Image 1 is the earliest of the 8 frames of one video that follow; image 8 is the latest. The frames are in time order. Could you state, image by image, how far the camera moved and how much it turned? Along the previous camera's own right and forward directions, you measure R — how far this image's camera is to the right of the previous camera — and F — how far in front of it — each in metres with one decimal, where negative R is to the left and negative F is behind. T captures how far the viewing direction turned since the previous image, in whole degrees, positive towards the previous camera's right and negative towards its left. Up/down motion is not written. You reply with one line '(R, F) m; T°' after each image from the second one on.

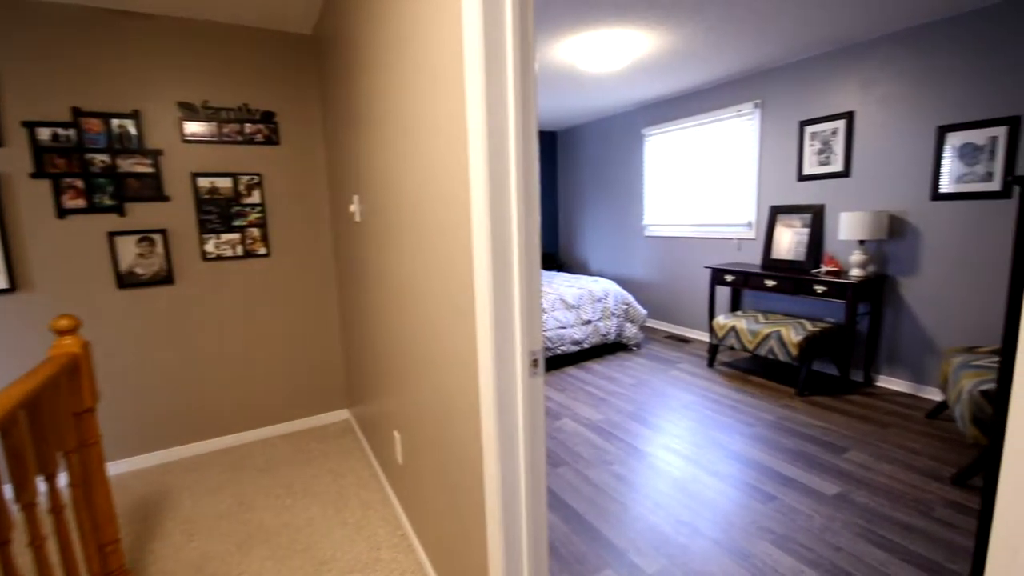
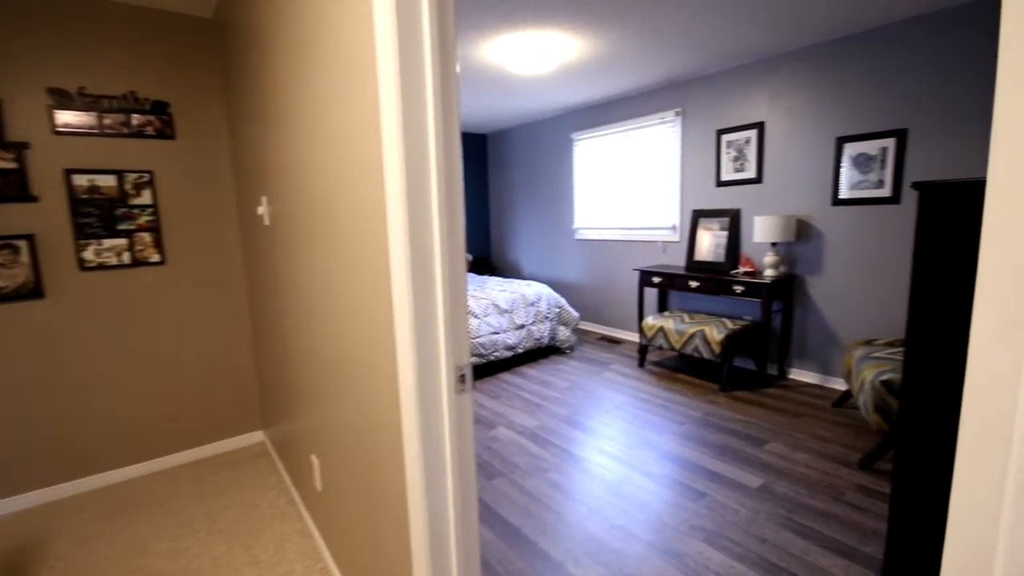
(0.0, +0.1) m; +8°
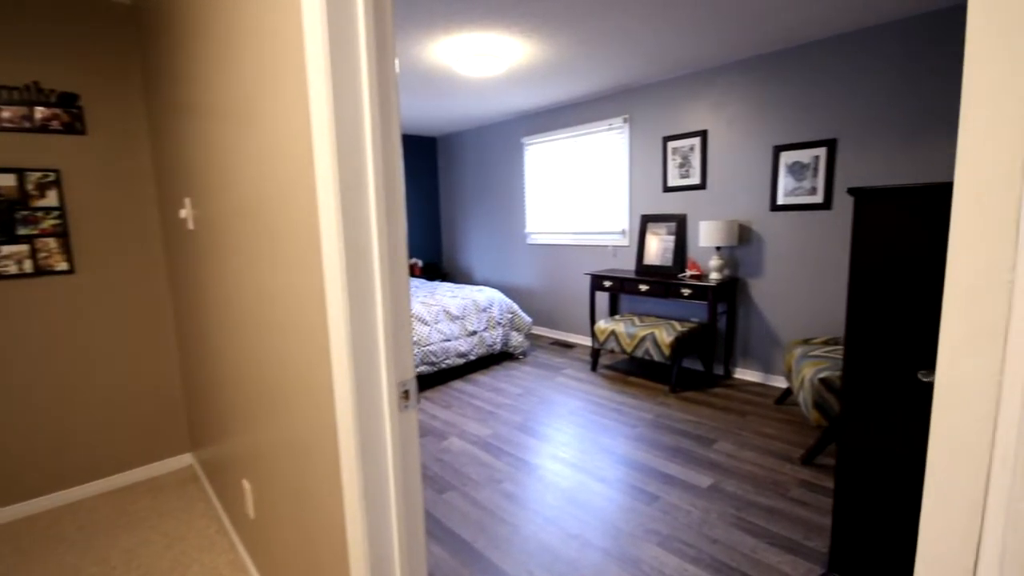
(0.0, +0.1) m; +6°
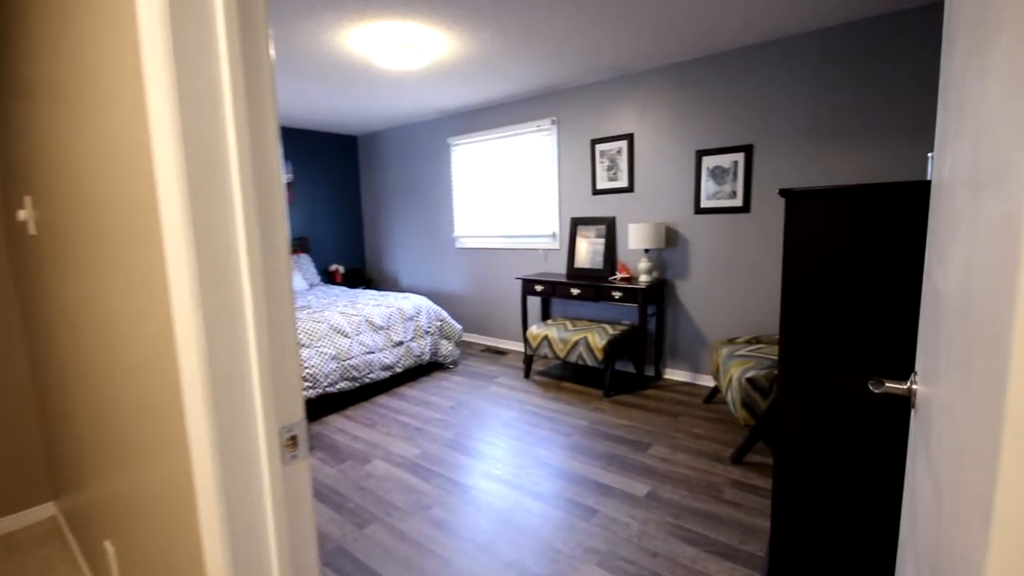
(0.0, +0.2) m; +8°
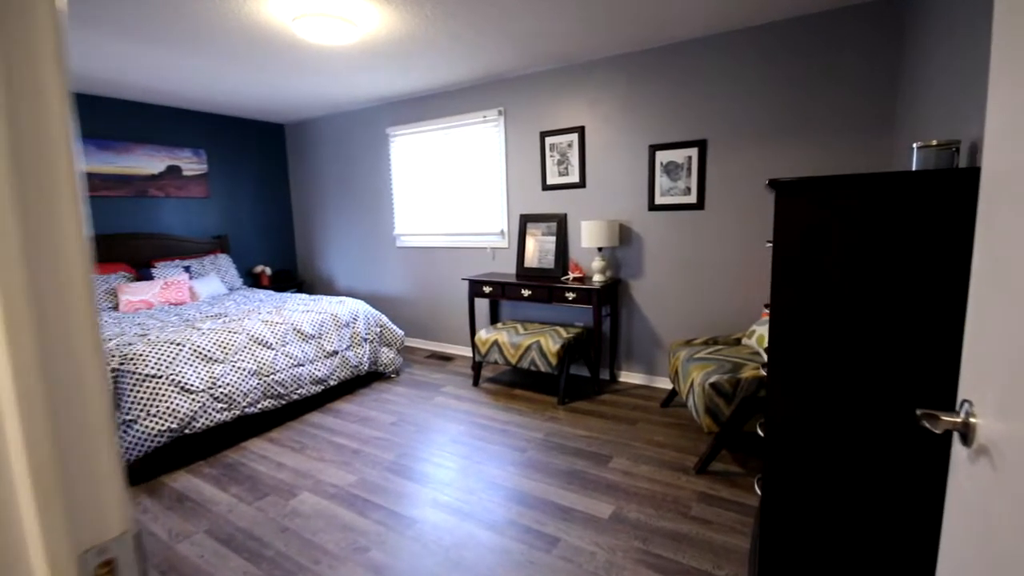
(0.0, +0.3) m; +7°
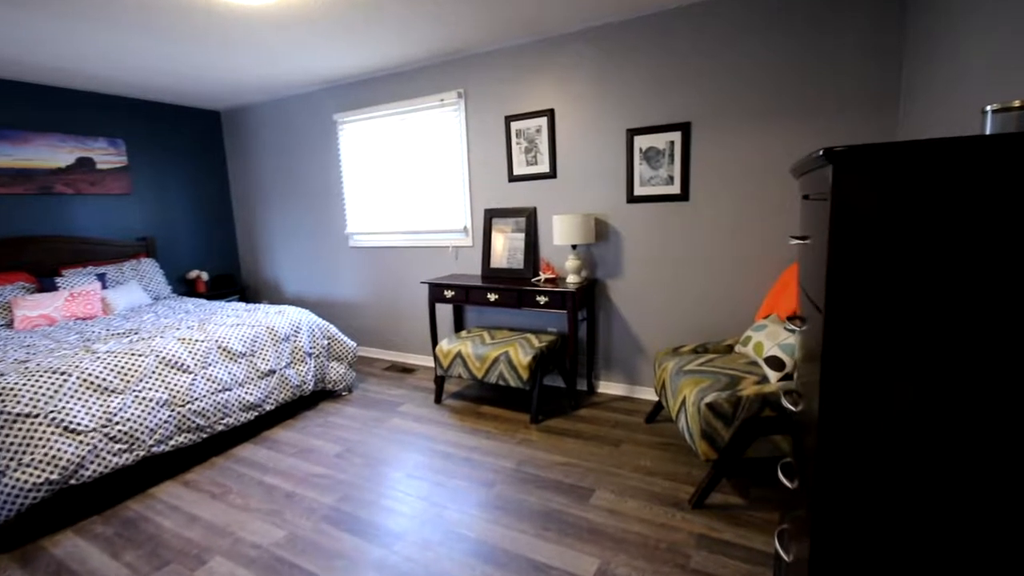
(+0.1, +0.4) m; +3°
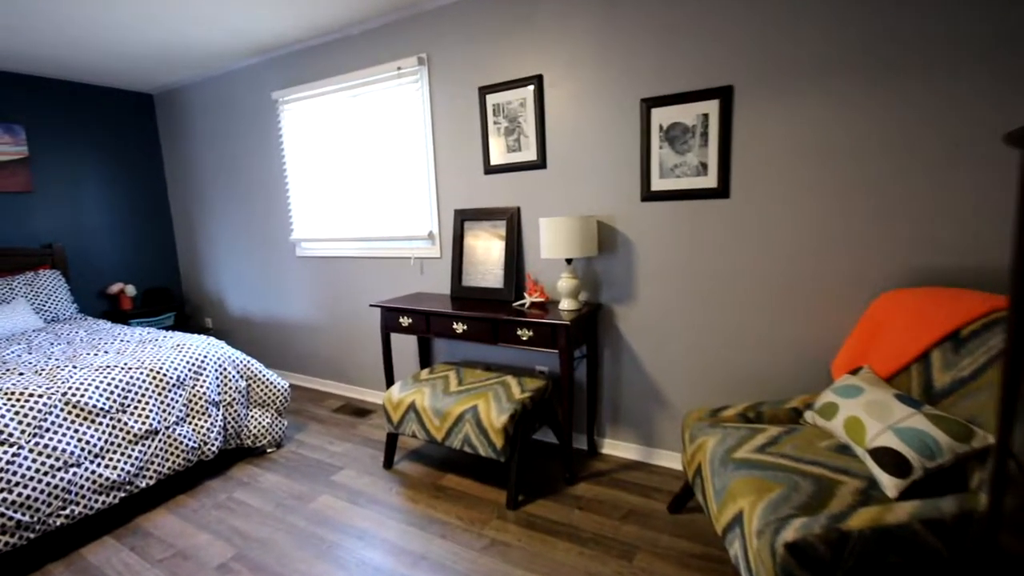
(+0.2, +0.8) m; -1°
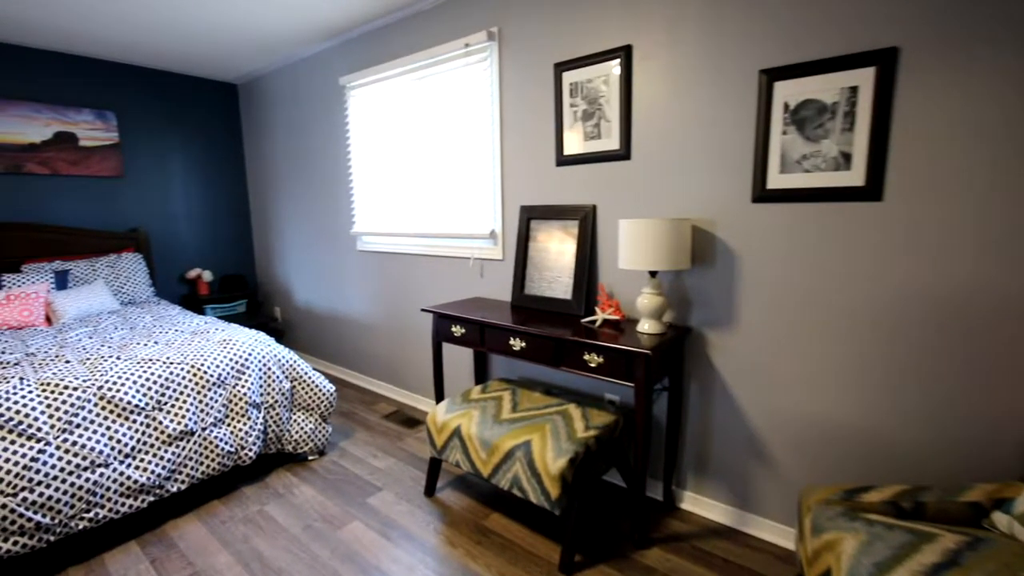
(0.0, +0.3) m; -9°
